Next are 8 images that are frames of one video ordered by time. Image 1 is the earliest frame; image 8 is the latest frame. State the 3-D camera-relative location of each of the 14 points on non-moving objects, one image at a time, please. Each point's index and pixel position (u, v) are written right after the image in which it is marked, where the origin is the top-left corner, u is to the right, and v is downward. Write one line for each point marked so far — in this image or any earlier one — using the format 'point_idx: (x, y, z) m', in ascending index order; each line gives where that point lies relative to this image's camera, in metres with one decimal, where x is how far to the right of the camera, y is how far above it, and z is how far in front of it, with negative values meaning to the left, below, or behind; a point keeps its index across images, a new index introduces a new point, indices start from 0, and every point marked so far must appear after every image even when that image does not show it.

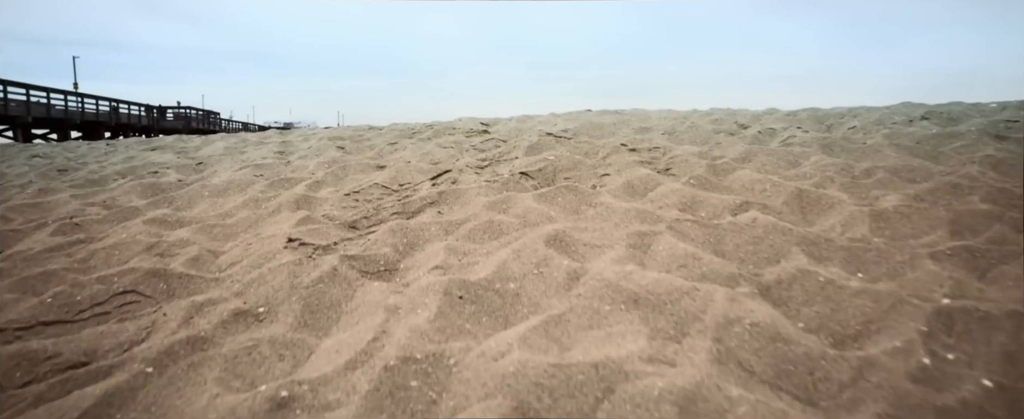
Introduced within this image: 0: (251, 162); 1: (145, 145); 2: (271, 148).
0: (-2.0, +0.4, +4.4) m
1: (-4.1, +0.7, +6.3) m
2: (-2.1, +0.5, +5.0) m
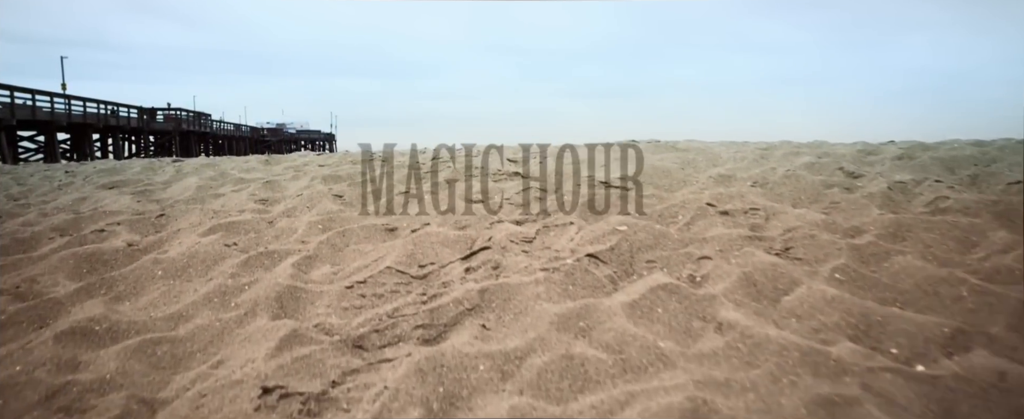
0: (-1.7, -0.1, +3.4) m
1: (-3.8, +0.3, +5.4) m
2: (-1.9, +0.1, +4.1) m
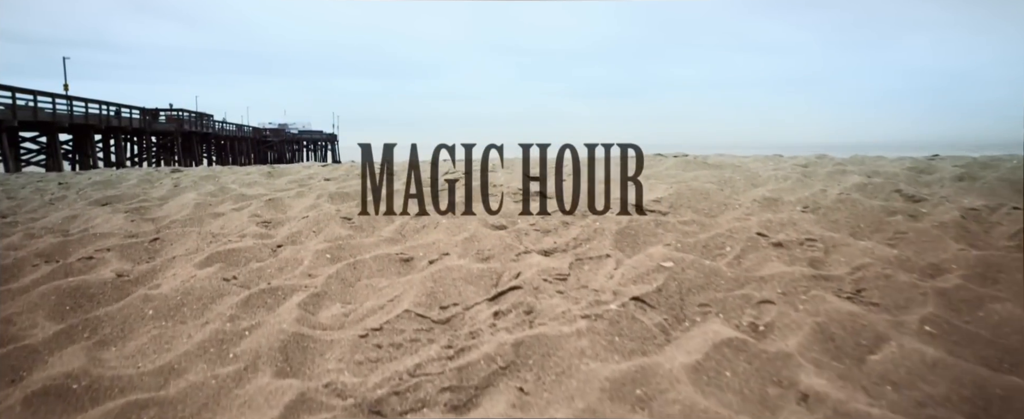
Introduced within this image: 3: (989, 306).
0: (-1.6, -0.2, +3.2) m
1: (-3.7, +0.2, +5.1) m
2: (-1.7, 0.0, +3.8) m
3: (+1.6, -0.3, +1.9) m
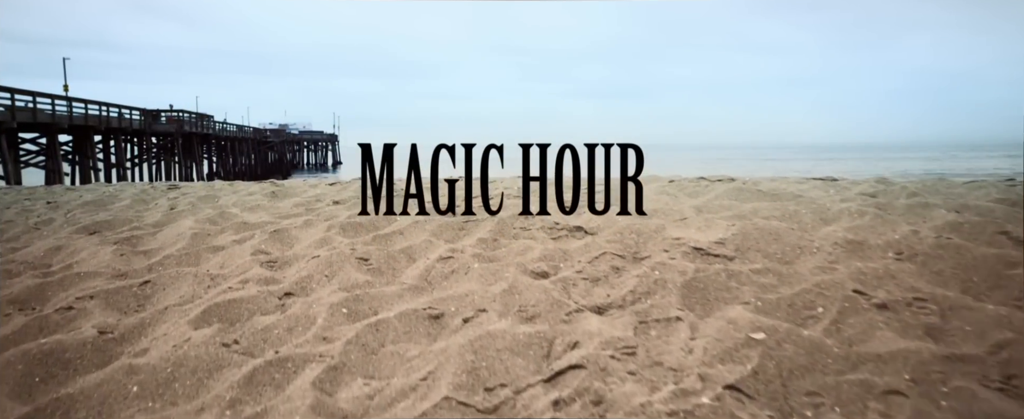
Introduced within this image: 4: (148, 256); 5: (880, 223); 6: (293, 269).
0: (-1.4, -0.4, +2.8) m
1: (-3.5, 0.0, +4.7) m
2: (-1.5, -0.2, +3.4) m
3: (+1.8, -0.5, +1.5) m
4: (-2.2, -0.3, +3.5) m
5: (+1.8, -0.1, +2.8) m
6: (-1.1, -0.3, +3.0) m
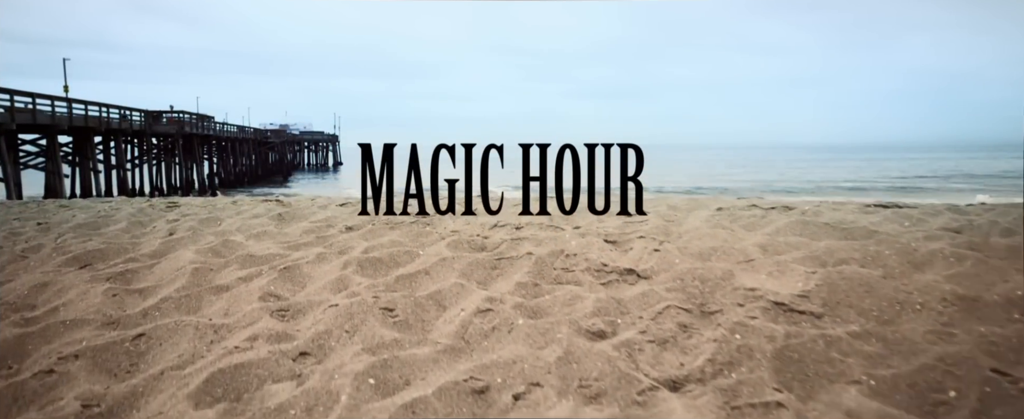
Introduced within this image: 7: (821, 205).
0: (-1.2, -0.6, +2.4) m
1: (-3.3, -0.2, +4.4) m
2: (-1.3, -0.4, +3.1) m
3: (+2.0, -0.7, +1.2) m
4: (-2.0, -0.5, +3.2) m
5: (+2.0, -0.3, +2.5) m
6: (-0.9, -0.5, +2.6) m
7: (+2.0, 0.0, +3.6) m
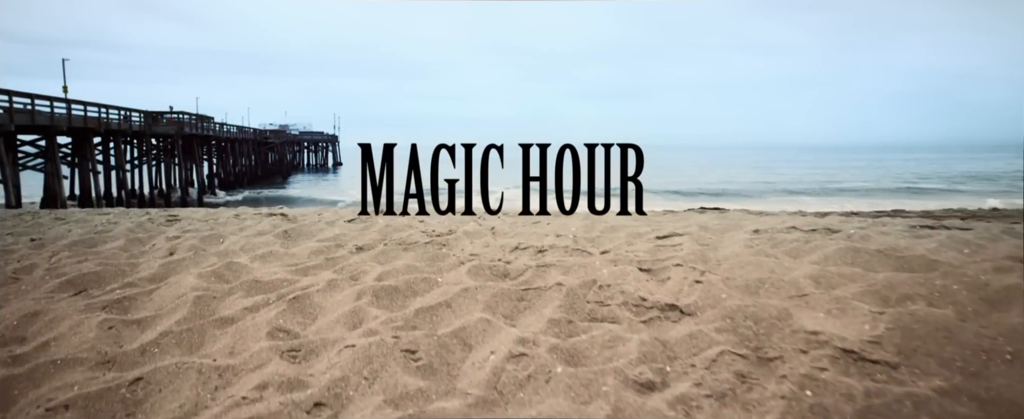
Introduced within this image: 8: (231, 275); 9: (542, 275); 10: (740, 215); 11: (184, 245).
0: (-1.1, -0.7, +2.2) m
1: (-3.1, -0.4, +4.1) m
2: (-1.2, -0.5, +2.8) m
3: (+2.2, -0.9, +0.9) m
4: (-1.9, -0.6, +2.9) m
5: (+2.2, -0.4, +2.2) m
6: (-0.8, -0.6, +2.4) m
7: (+2.1, -0.1, +3.4) m
8: (-1.8, -0.4, +3.6) m
9: (+0.2, -0.4, +3.1) m
10: (+1.7, -0.1, +4.4) m
11: (-2.5, -0.3, +4.4) m
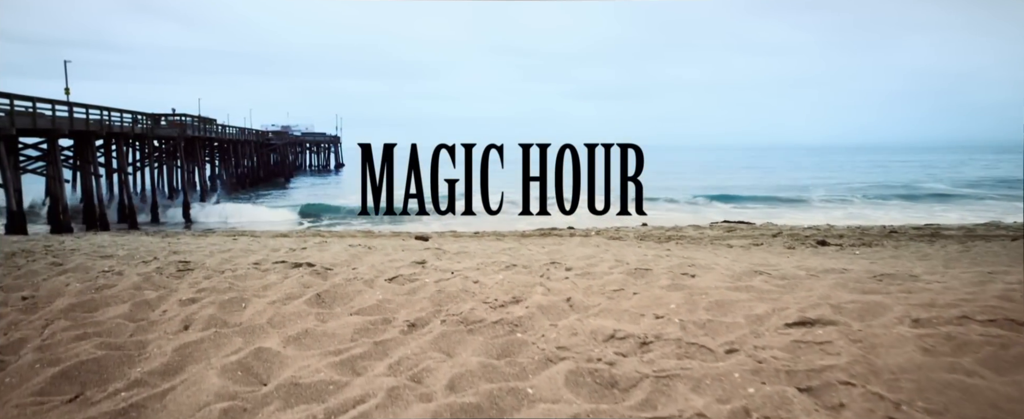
0: (-0.6, -1.1, +1.5) m
1: (-2.6, -0.8, +3.5) m
2: (-0.7, -1.0, +2.2) m
3: (+2.7, -1.3, +0.2) m
4: (-1.4, -1.0, +2.3) m
5: (+2.7, -0.8, +1.6) m
6: (-0.3, -1.1, +1.7) m
7: (+2.6, -0.5, +2.7) m
8: (-1.3, -0.8, +2.9) m
9: (+0.7, -0.8, +2.4) m
10: (+2.2, -0.5, +3.7) m
11: (-2.0, -0.7, +3.7) m
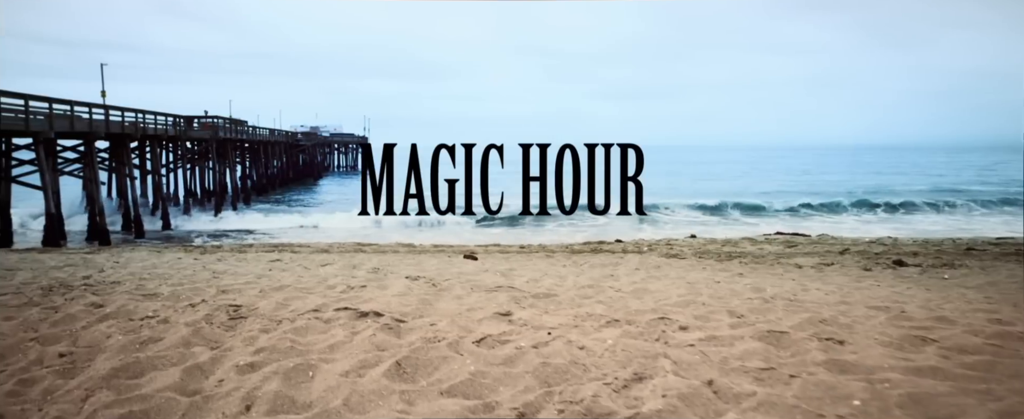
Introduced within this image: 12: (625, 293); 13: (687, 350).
0: (0.0, -1.5, +0.8) m
1: (-2.0, -1.1, +2.9) m
2: (-0.1, -1.3, +1.5) m
3: (+3.2, -1.6, -0.5) m
4: (-0.8, -1.3, +1.6) m
5: (+3.2, -1.1, +0.8) m
6: (+0.3, -1.4, +1.0) m
7: (+3.2, -0.8, +2.0) m
8: (-0.7, -1.1, +2.3) m
9: (+1.3, -1.1, +1.7) m
10: (+2.9, -0.8, +2.9) m
11: (-1.4, -1.0, +3.1) m
12: (+1.0, -0.8, +5.2) m
13: (+1.0, -0.8, +3.4) m
